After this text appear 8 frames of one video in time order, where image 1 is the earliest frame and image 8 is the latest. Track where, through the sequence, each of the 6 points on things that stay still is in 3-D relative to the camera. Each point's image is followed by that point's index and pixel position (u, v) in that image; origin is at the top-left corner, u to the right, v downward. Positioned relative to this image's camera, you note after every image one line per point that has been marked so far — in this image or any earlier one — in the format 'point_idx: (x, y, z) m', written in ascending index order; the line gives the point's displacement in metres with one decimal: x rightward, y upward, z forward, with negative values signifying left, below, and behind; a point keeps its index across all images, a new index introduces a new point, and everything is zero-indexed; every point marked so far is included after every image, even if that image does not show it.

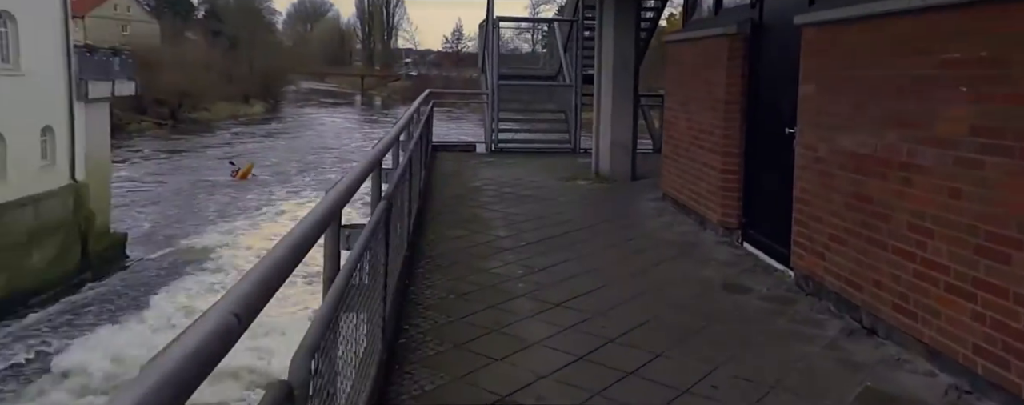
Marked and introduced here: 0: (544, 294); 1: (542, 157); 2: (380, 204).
0: (+0.2, -0.5, +4.3) m
1: (+0.4, +0.6, +10.9) m
2: (-0.6, 0.0, +3.6) m
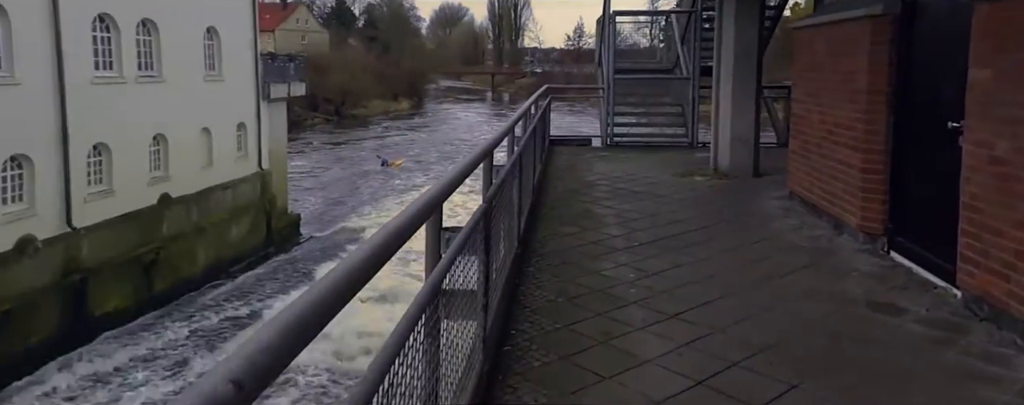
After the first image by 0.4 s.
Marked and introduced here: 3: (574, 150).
0: (+0.8, -0.5, +4.0) m
1: (+2.0, +0.7, +10.5) m
2: (-0.1, 0.0, +3.4) m
3: (+0.9, +0.7, +10.7) m
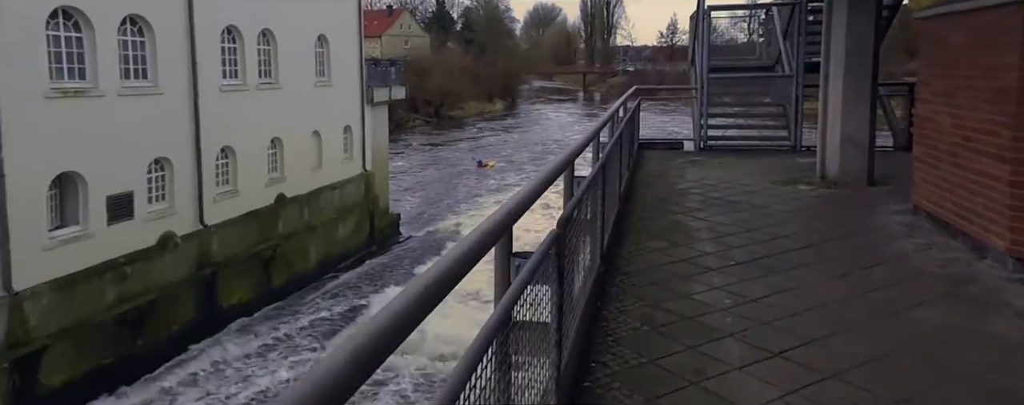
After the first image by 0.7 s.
0: (+1.1, -0.6, +3.5) m
1: (+3.2, +0.6, +9.8) m
2: (+0.2, -0.1, +3.1) m
3: (+2.0, +0.6, +10.2) m
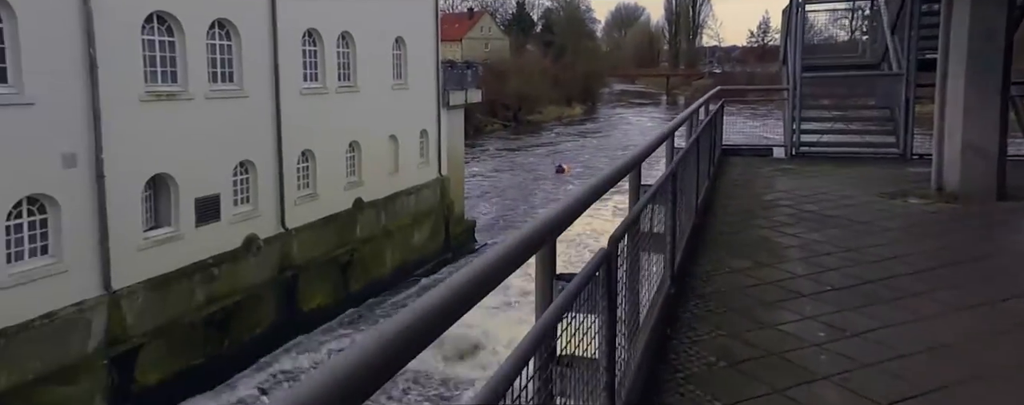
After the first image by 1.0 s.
0: (+1.3, -0.7, +3.0) m
1: (+4.1, +0.4, +9.0) m
2: (+0.3, -0.2, +2.6) m
3: (+3.0, +0.5, +9.5) m
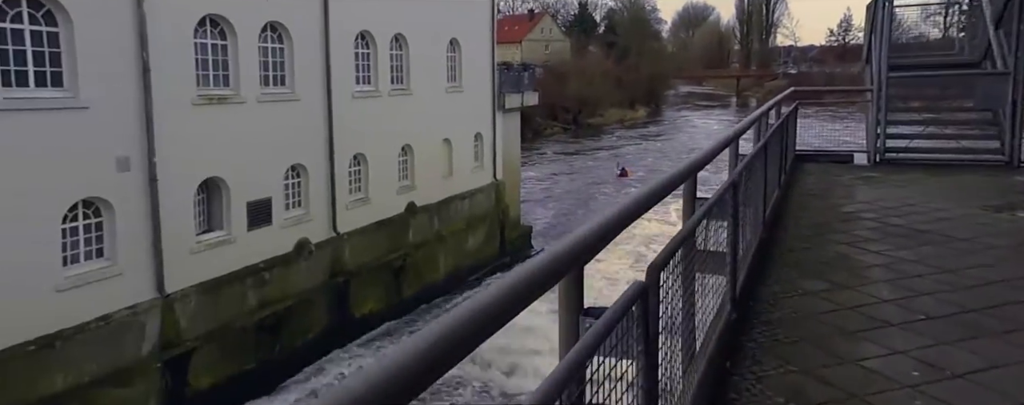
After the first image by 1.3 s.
0: (+1.4, -0.7, +2.4) m
1: (+4.6, +0.4, +8.2) m
2: (+0.4, -0.2, +2.2) m
3: (+3.6, +0.4, +8.8) m
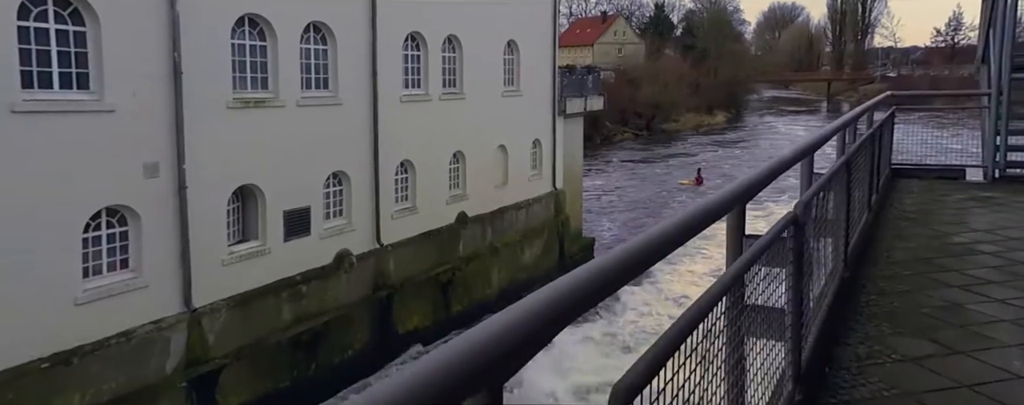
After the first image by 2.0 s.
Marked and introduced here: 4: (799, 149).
0: (+1.2, -0.9, +1.3) m
1: (+5.0, +0.1, +6.8) m
2: (+0.2, -0.3, +1.1) m
3: (+4.0, +0.2, +7.5) m
4: (+1.0, +0.2, +2.8) m
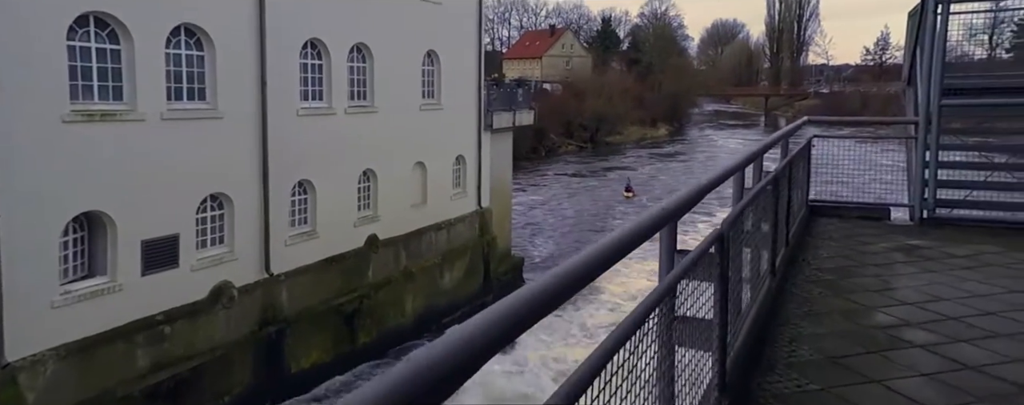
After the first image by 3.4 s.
0: (+0.5, -1.1, +0.1) m
1: (+3.8, -0.2, +5.8) m
2: (-0.6, -0.6, -0.1) m
3: (+2.8, -0.2, +6.4) m
4: (+0.2, -0.1, +1.6) m
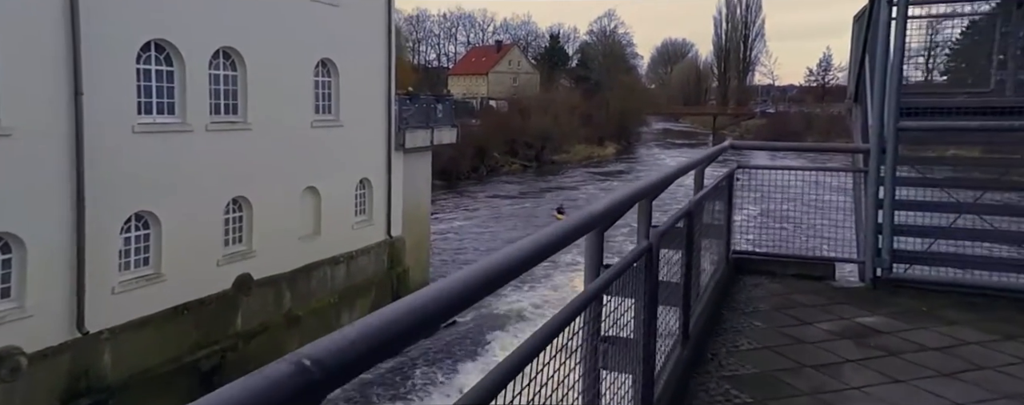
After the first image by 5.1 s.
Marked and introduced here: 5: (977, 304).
0: (-0.5, -1.4, -2.2) m
1: (+2.5, -0.6, +3.7) m
2: (-1.5, -0.8, -2.5) m
3: (+1.5, -0.6, +4.2) m
4: (-0.9, -0.4, -0.7) m
5: (+3.5, -0.8, +5.7) m
